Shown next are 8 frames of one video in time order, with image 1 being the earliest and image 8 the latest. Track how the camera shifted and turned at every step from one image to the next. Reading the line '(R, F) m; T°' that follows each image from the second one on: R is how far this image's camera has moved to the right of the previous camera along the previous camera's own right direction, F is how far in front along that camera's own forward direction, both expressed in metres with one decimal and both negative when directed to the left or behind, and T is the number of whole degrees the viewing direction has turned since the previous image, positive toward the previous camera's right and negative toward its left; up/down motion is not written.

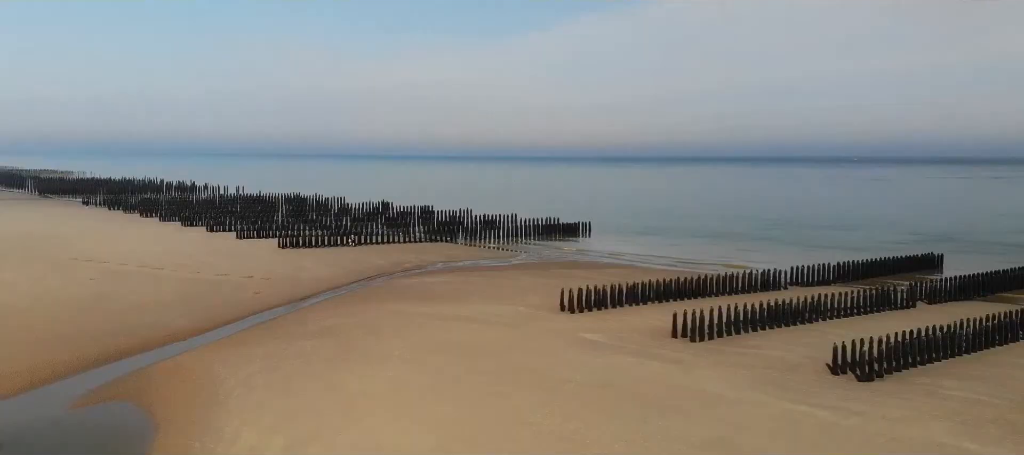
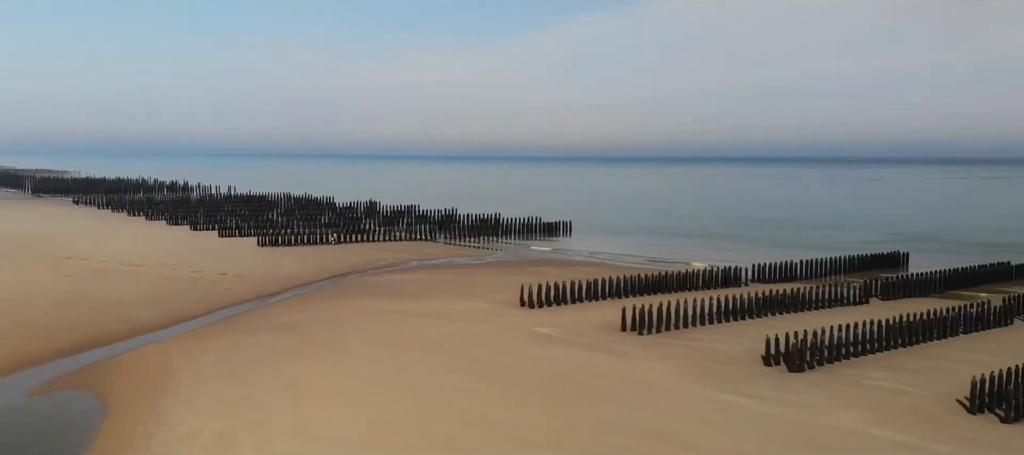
(+2.6, -0.5) m; 0°
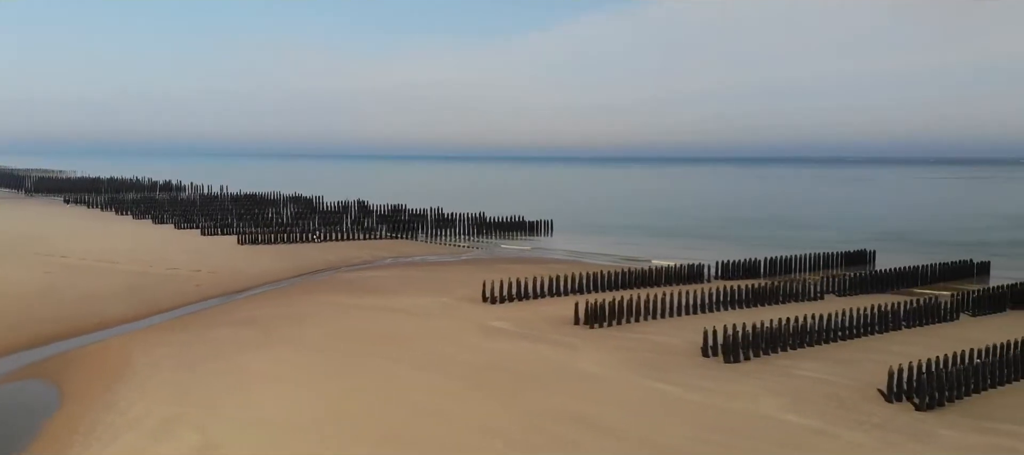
(+2.6, -0.5) m; 0°
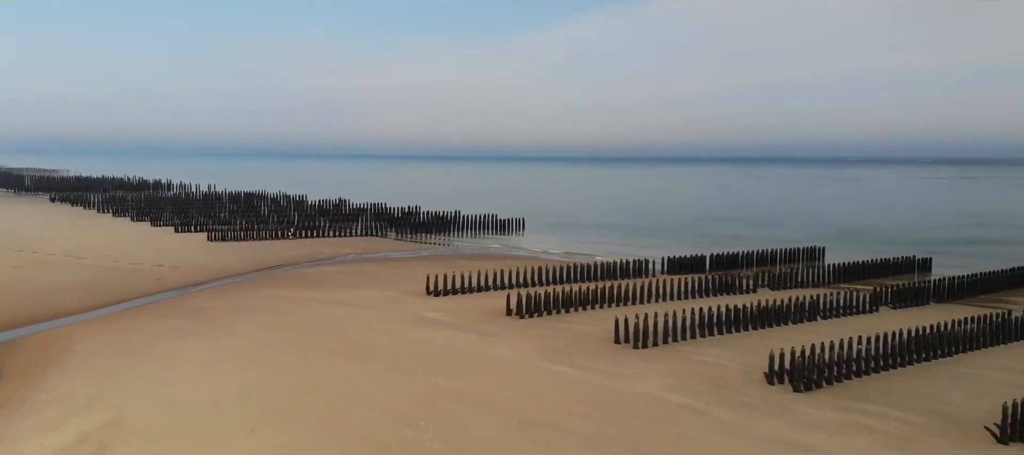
(+4.1, -0.8) m; 0°
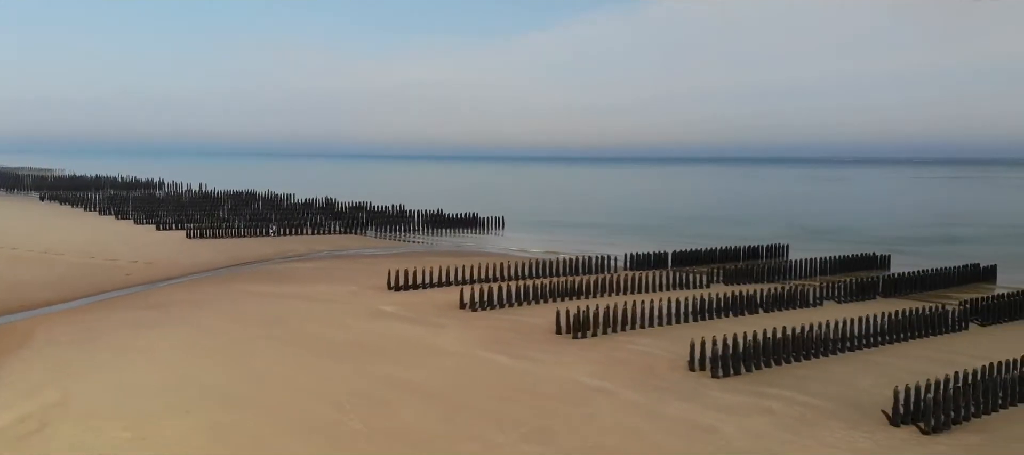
(+3.0, -0.6) m; 0°
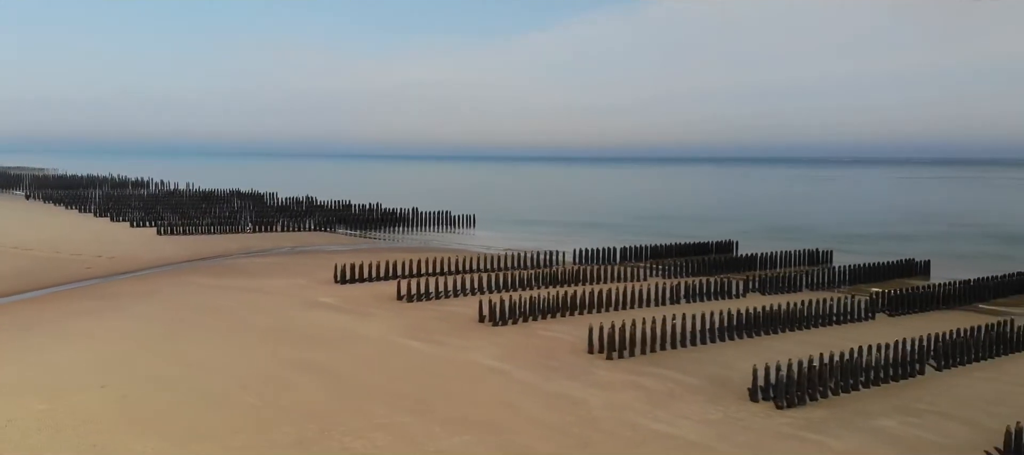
(+4.5, -0.8) m; 0°
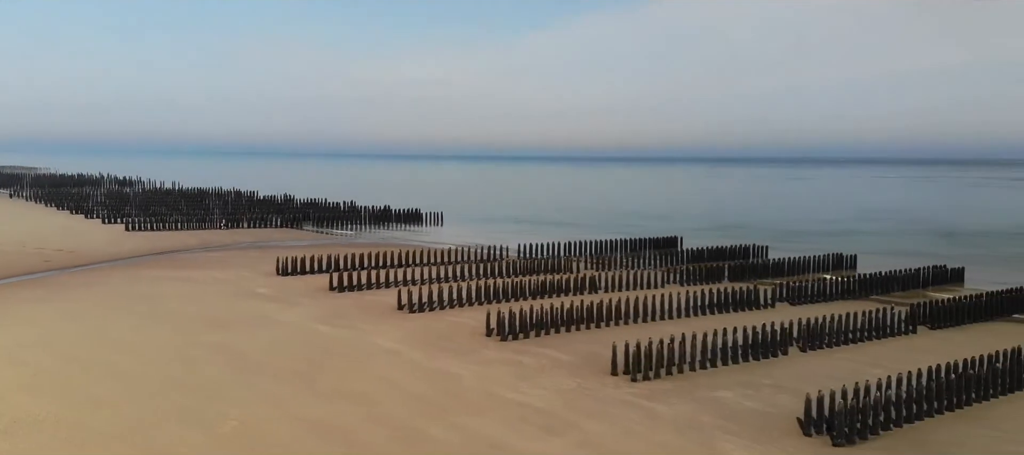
(+5.3, -1.0) m; 0°
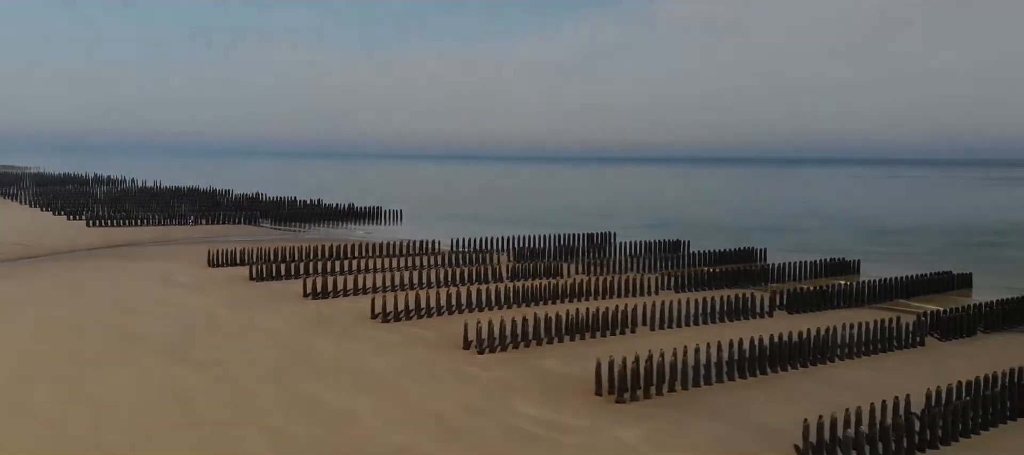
(+7.1, -1.4) m; 0°
